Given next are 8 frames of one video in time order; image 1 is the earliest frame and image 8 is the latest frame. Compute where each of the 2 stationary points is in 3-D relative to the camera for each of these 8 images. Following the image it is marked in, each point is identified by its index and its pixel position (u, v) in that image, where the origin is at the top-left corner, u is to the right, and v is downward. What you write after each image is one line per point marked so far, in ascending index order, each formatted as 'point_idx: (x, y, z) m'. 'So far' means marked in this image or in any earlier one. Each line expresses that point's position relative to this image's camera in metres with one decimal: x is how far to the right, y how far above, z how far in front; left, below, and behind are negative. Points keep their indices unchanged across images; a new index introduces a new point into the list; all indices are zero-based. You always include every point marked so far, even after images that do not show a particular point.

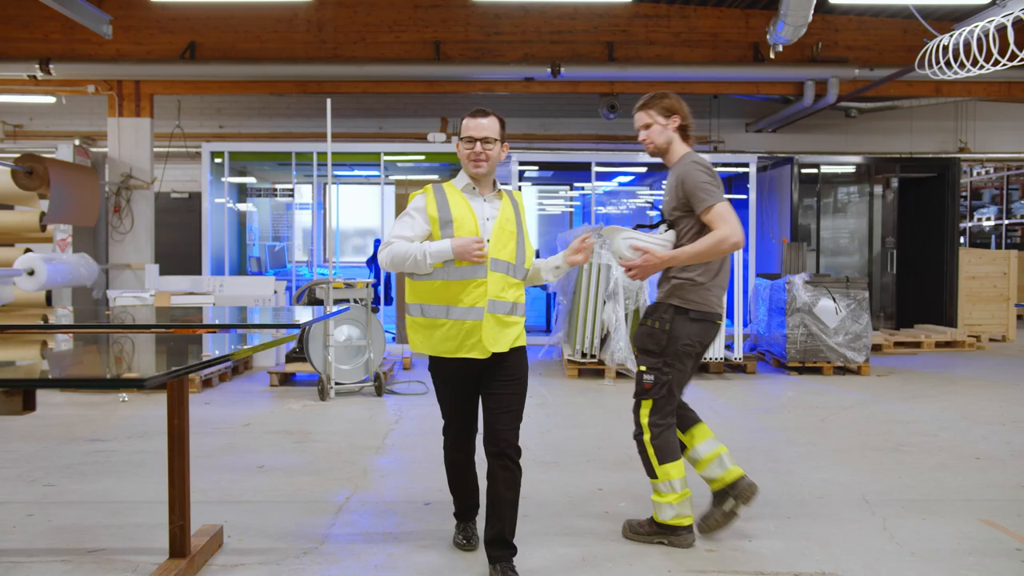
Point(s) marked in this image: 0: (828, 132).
0: (+4.9, +2.4, +10.6) m
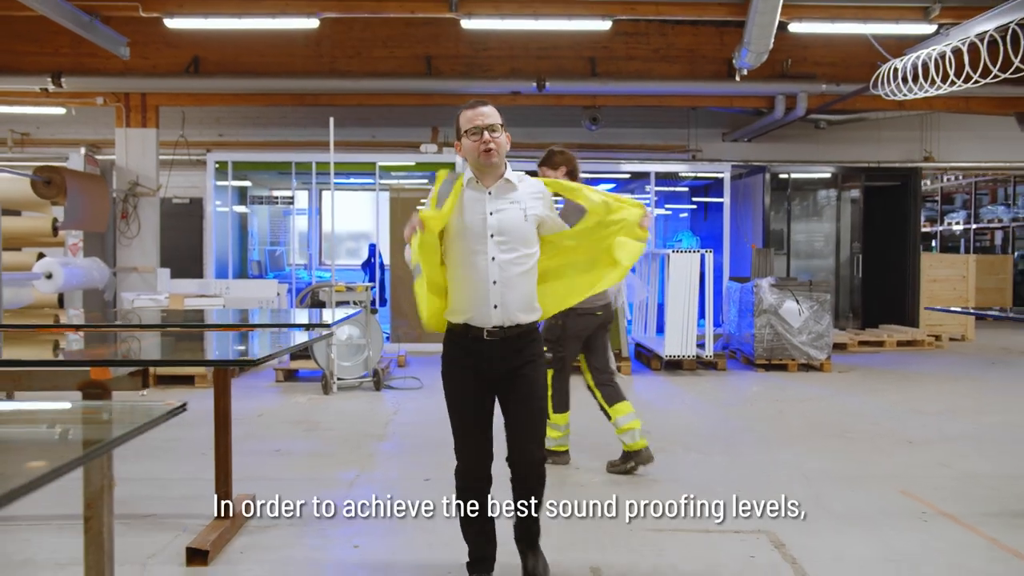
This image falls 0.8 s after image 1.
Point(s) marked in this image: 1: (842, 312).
0: (+4.7, +2.4, +11.2) m
1: (+5.0, -0.4, +10.3) m
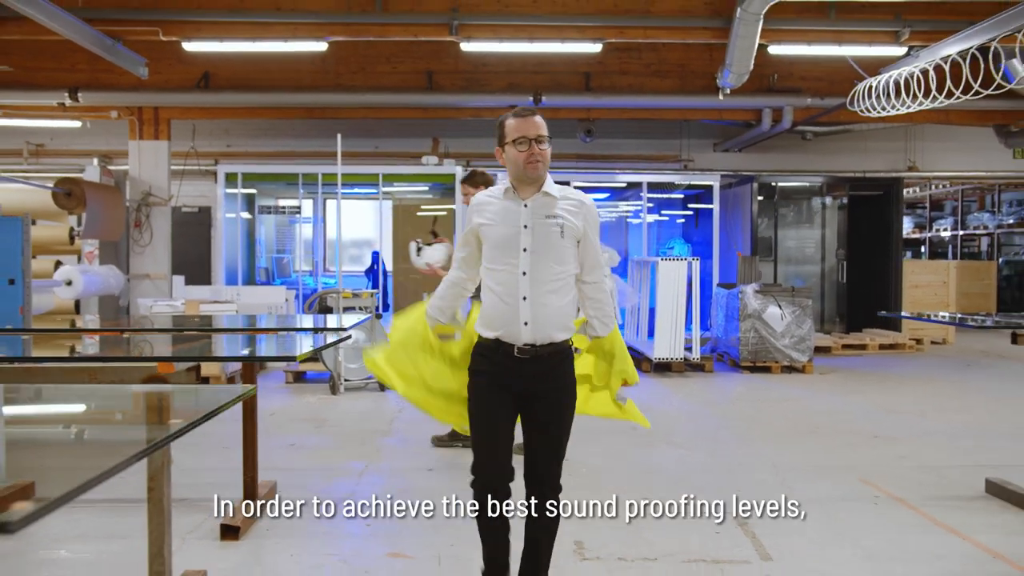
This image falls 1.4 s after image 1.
0: (+4.7, +2.3, +11.6) m
1: (+5.0, -0.5, +10.7) m
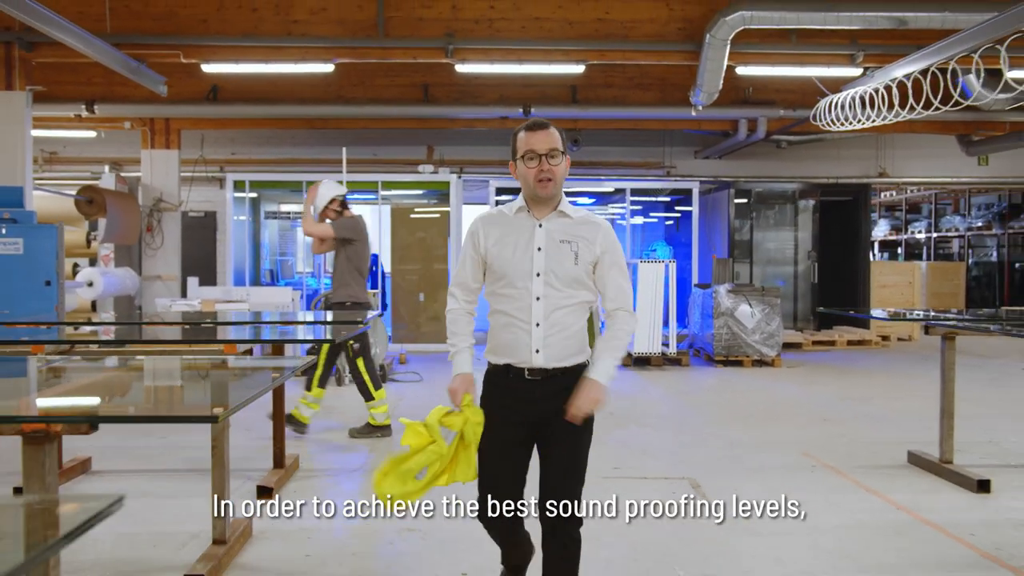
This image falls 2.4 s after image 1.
0: (+4.5, +2.3, +12.2) m
1: (+4.8, -0.5, +11.3) m
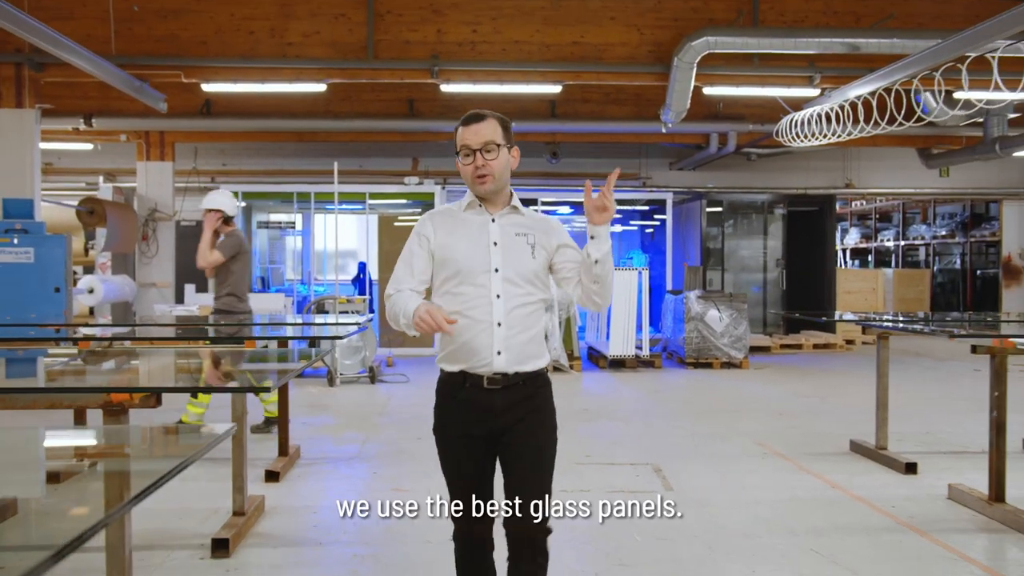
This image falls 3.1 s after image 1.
0: (+4.2, +2.2, +12.7) m
1: (+4.5, -0.6, +11.9) m
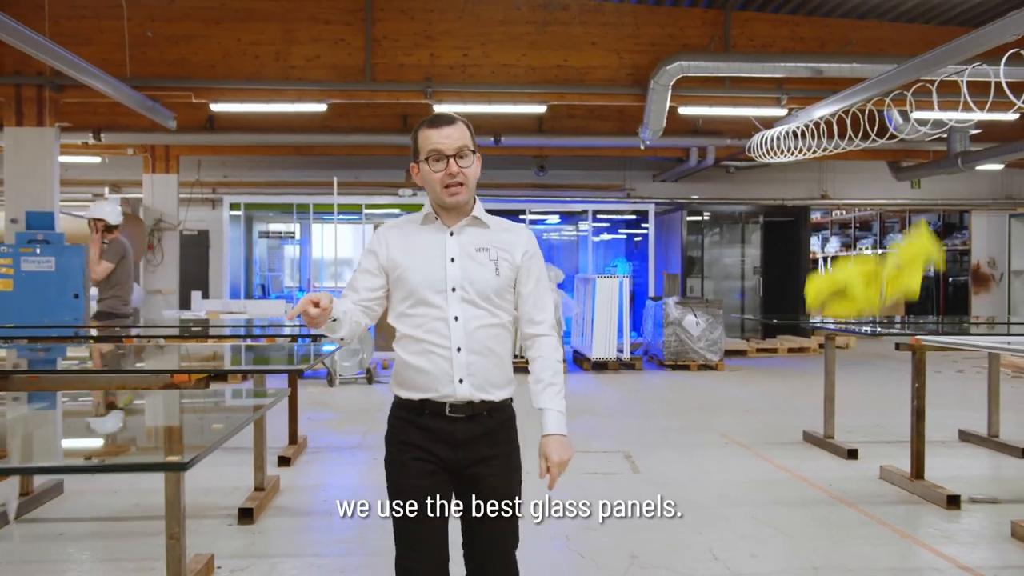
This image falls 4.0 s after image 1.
0: (+4.0, +2.1, +13.3) m
1: (+4.3, -0.7, +12.4) m
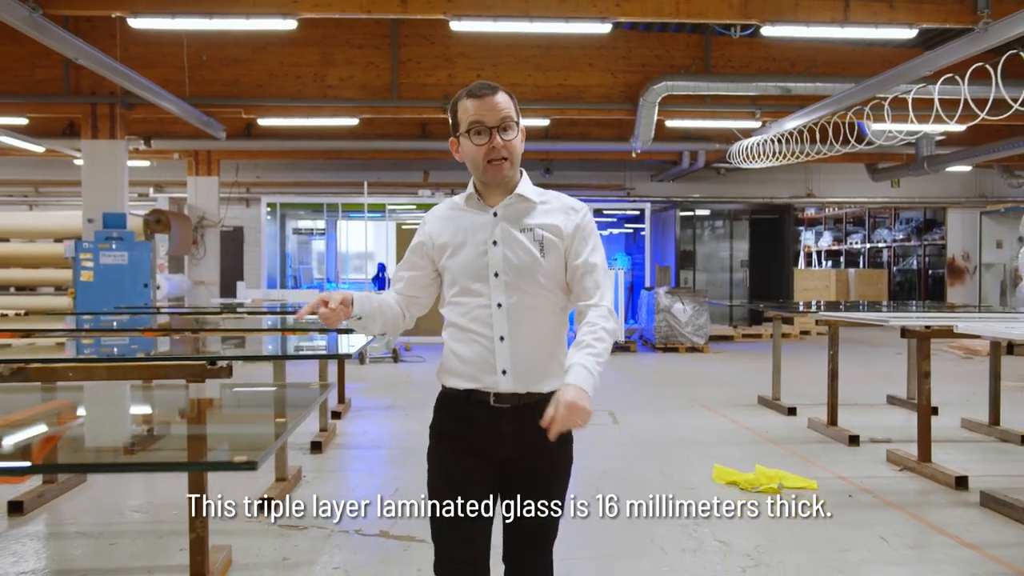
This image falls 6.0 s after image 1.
0: (+4.2, +2.2, +14.4) m
1: (+4.5, -0.6, +13.5) m
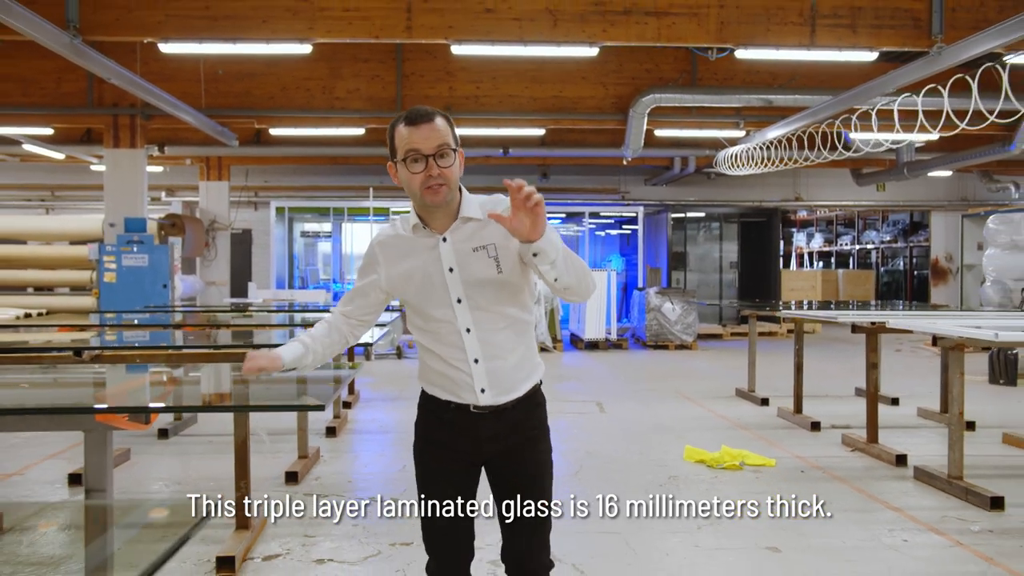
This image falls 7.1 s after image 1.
0: (+4.1, +2.2, +14.9) m
1: (+4.4, -0.6, +14.0) m
